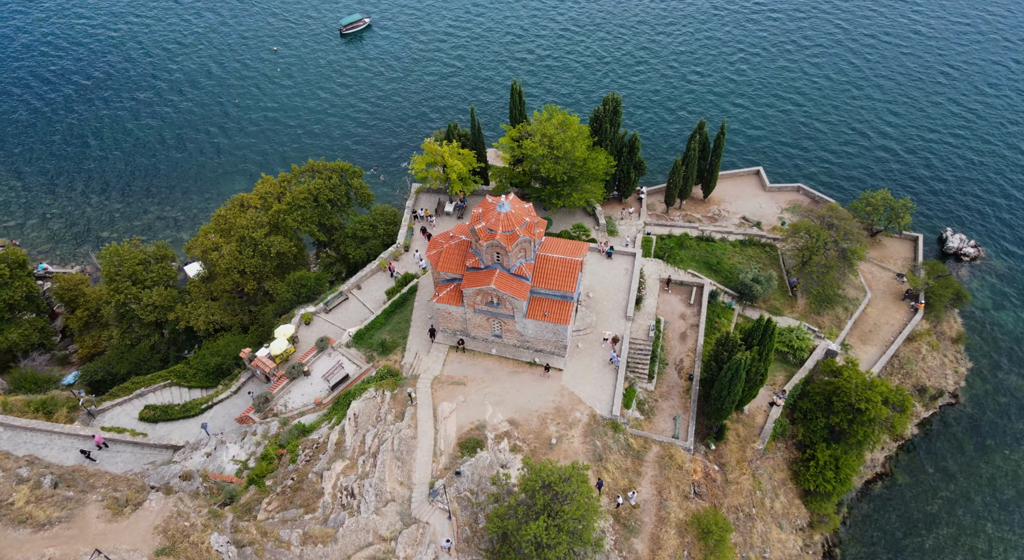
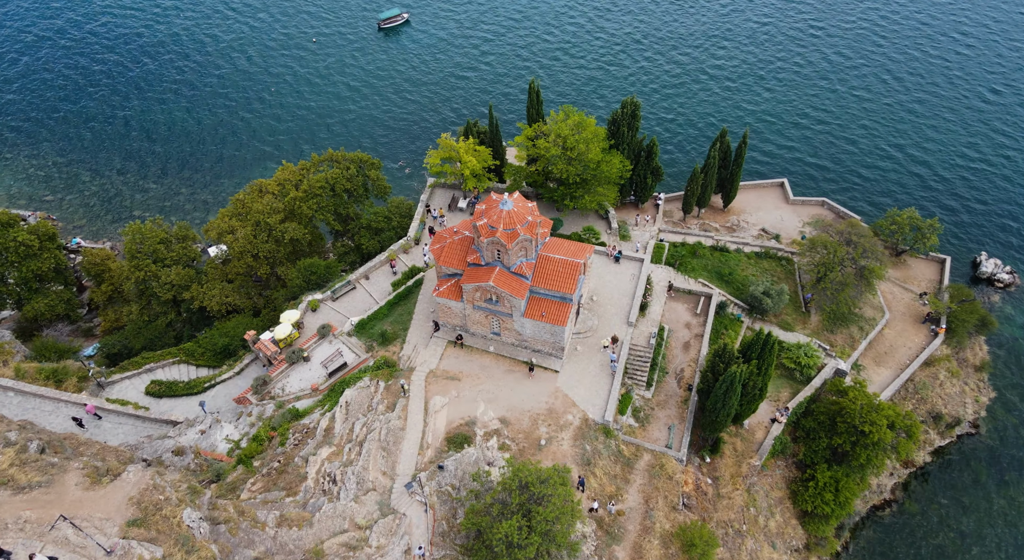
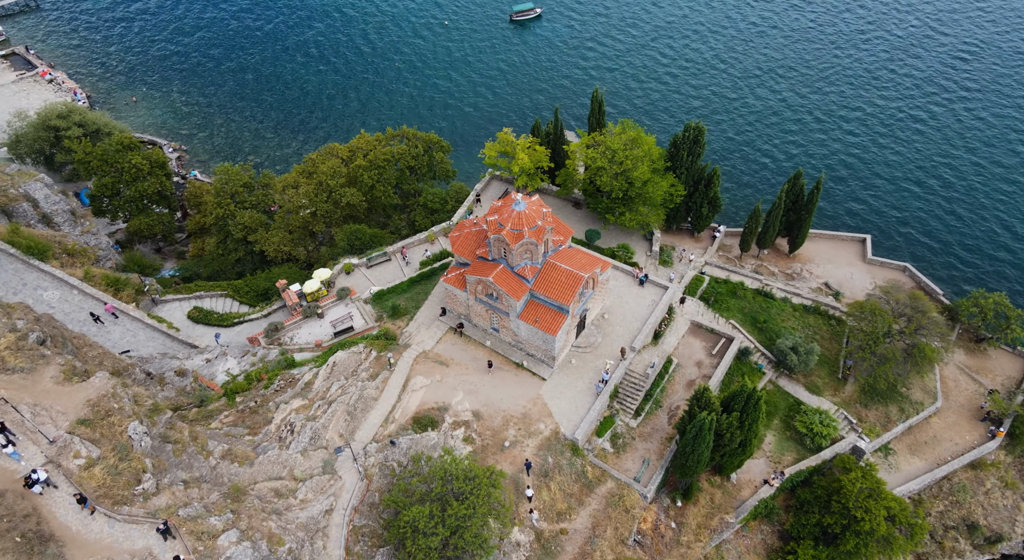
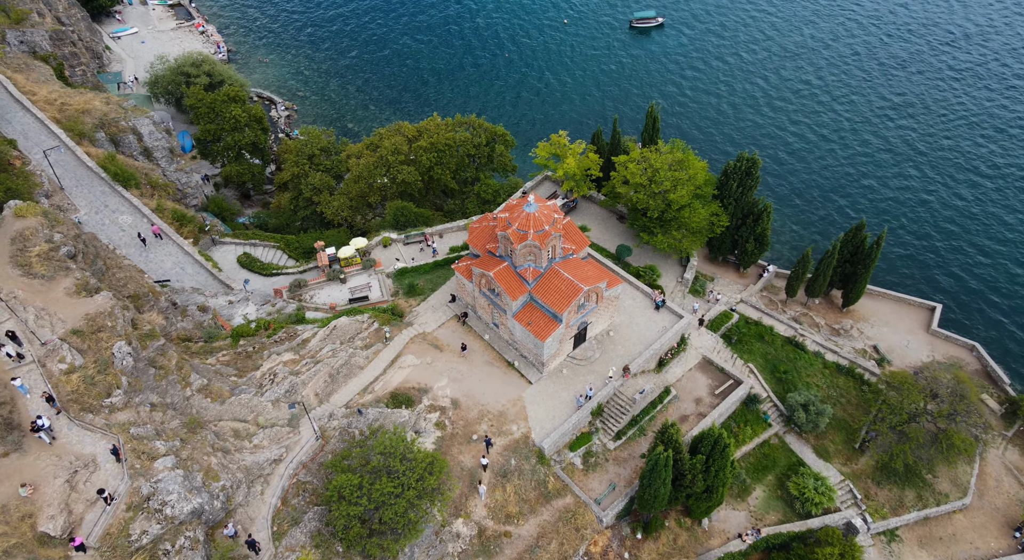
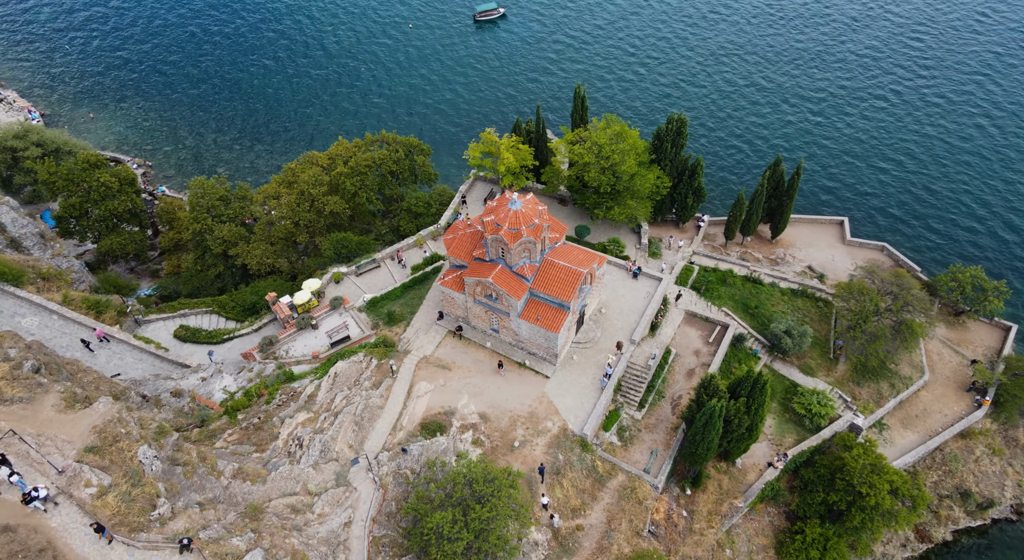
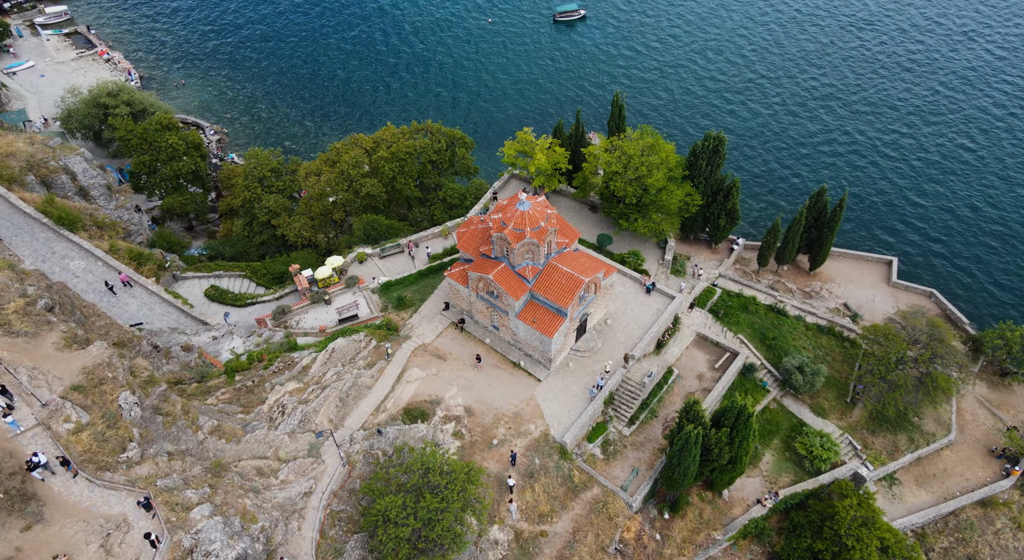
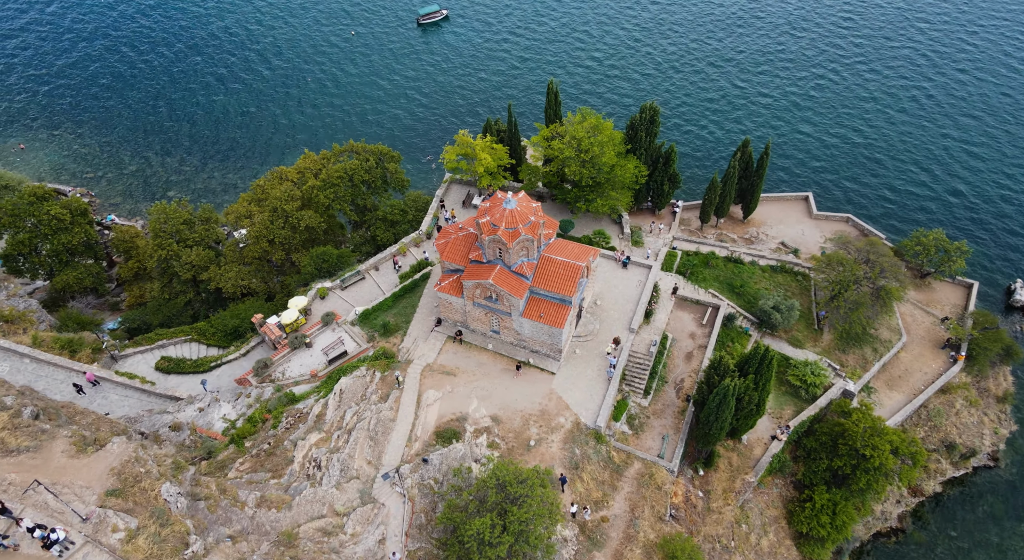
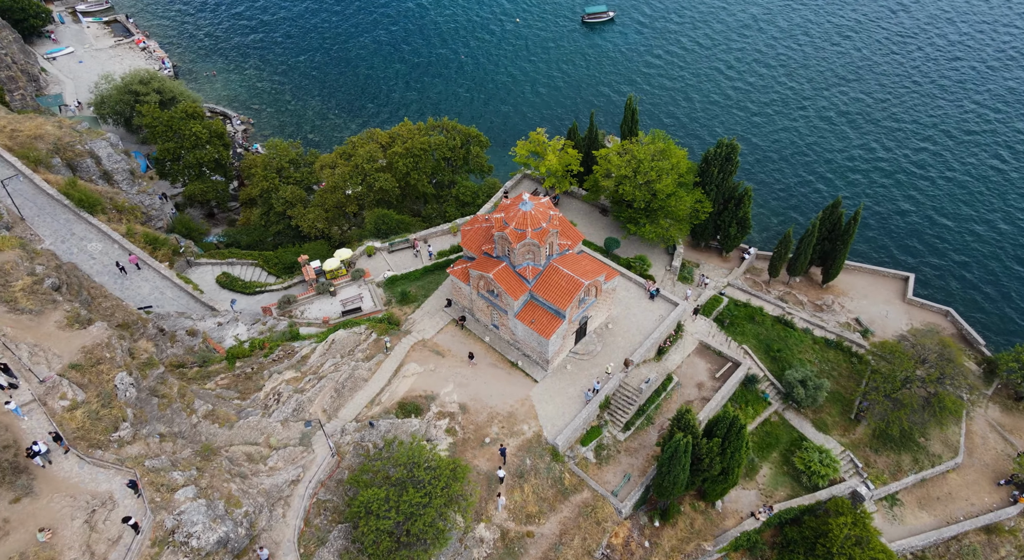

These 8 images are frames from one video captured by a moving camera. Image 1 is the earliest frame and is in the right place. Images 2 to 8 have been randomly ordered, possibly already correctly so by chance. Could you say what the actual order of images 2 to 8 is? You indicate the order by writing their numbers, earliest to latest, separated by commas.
2, 7, 5, 3, 6, 8, 4
